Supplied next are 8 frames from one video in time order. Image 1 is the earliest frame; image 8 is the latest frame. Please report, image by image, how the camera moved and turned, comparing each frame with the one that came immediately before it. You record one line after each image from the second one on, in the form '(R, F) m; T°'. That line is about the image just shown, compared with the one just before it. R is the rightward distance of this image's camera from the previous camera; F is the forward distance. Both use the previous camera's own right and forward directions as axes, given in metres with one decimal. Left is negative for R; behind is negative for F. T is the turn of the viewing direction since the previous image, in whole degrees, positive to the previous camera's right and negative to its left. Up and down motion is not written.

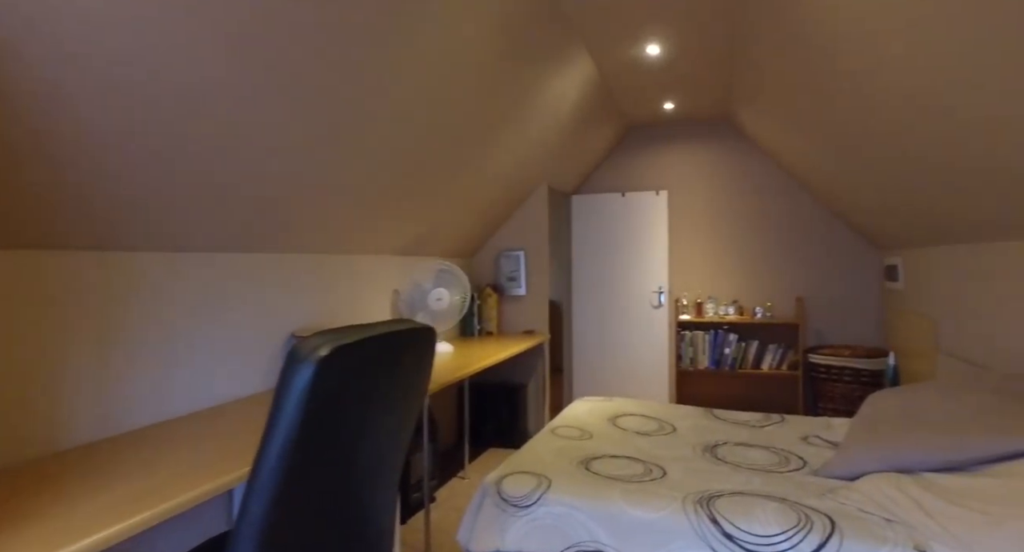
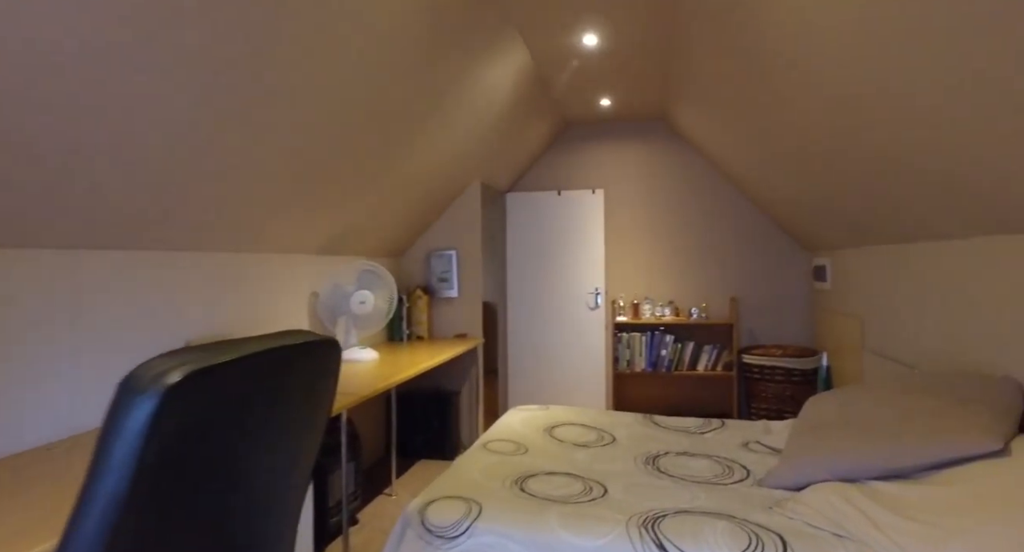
(0.0, +0.2) m; +7°
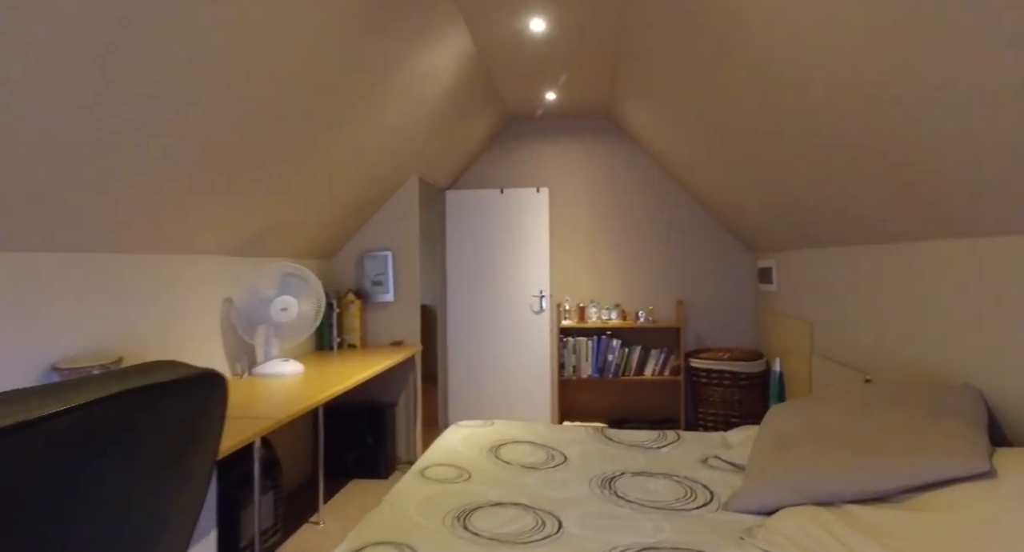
(0.0, +0.2) m; +6°
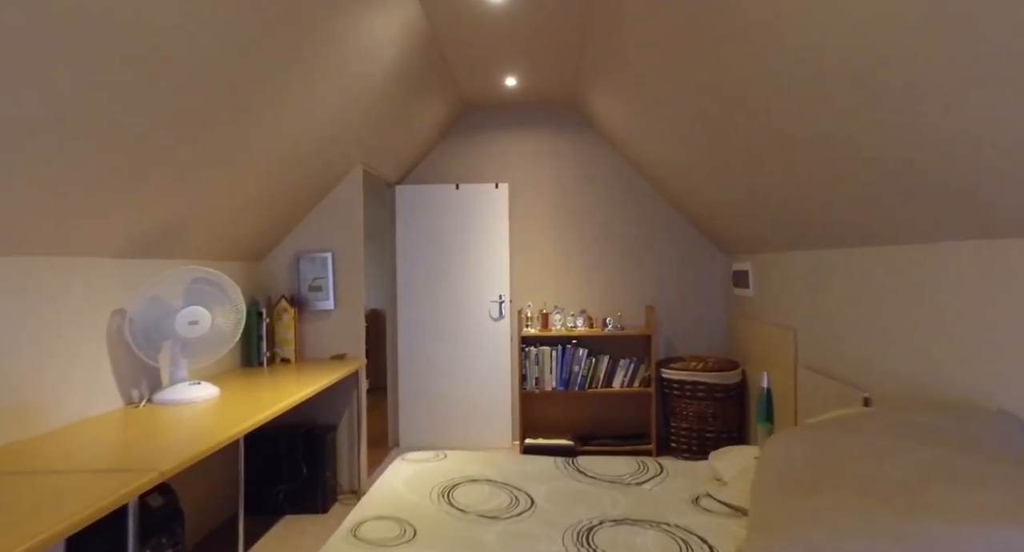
(0.0, +0.3) m; +4°
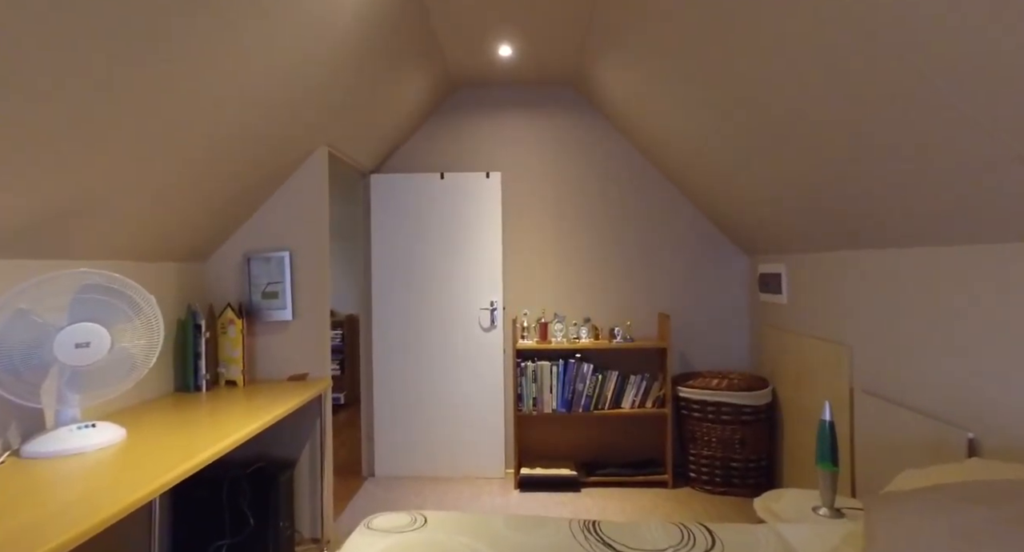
(0.0, +0.5) m; +1°
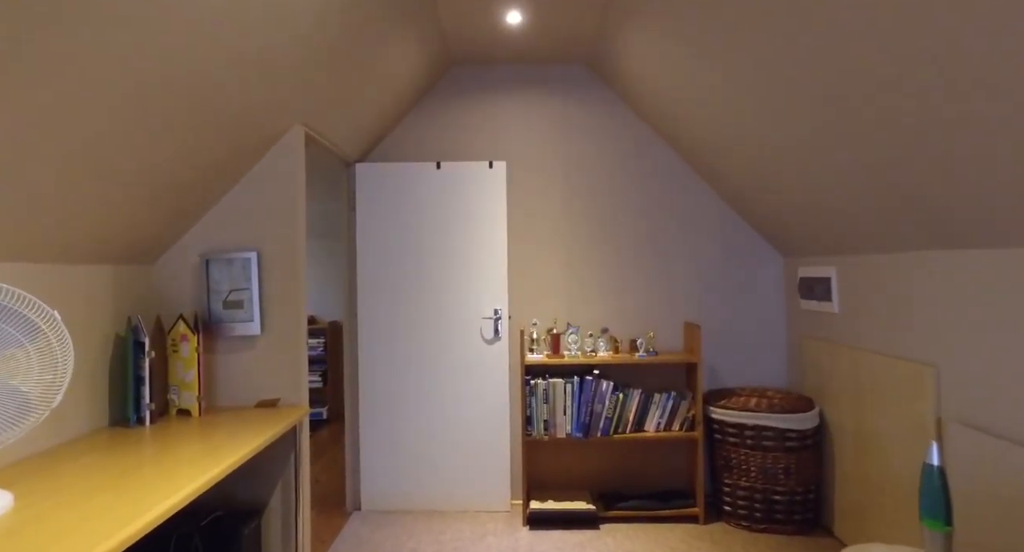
(-0.1, +0.4) m; +1°
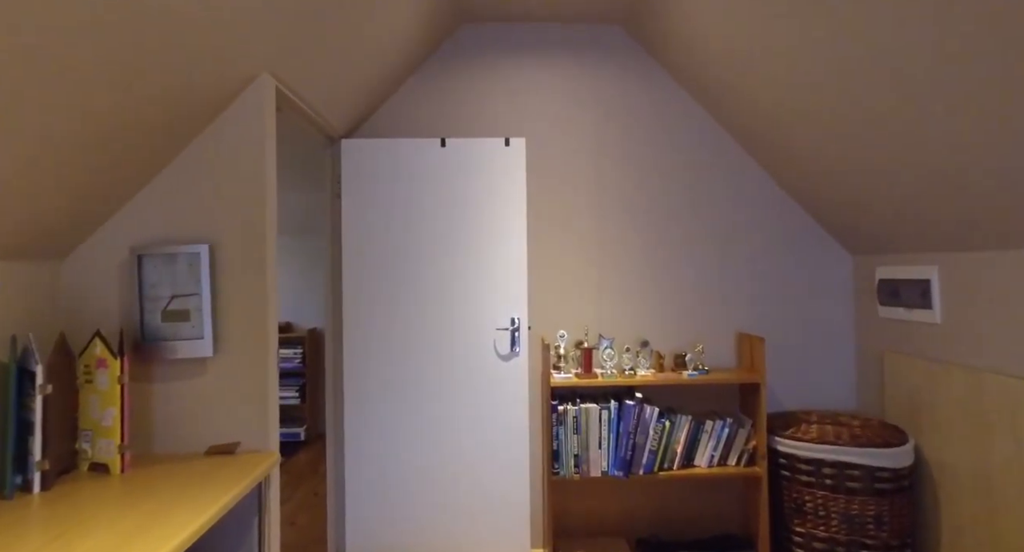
(-0.2, +0.5) m; +2°
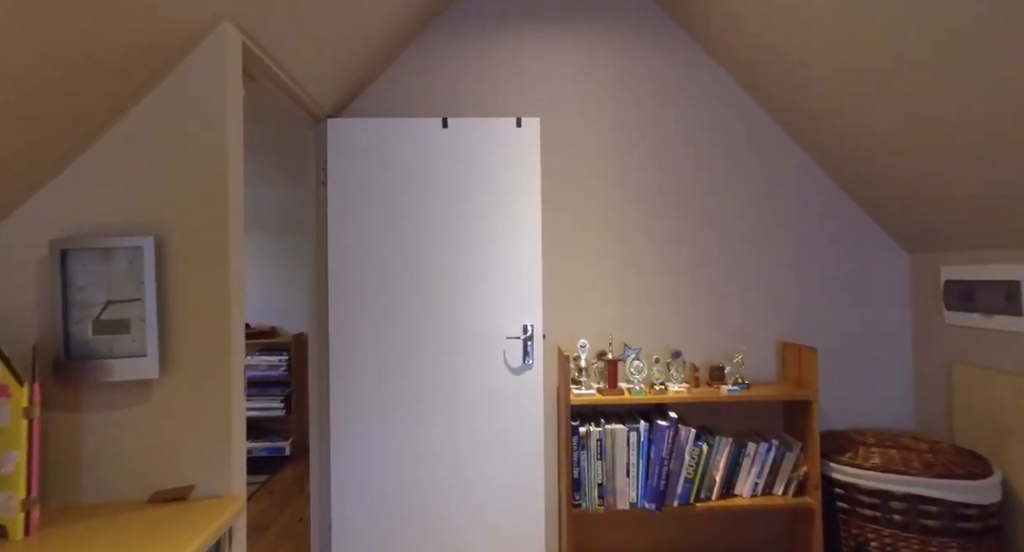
(-0.1, +0.3) m; +1°
